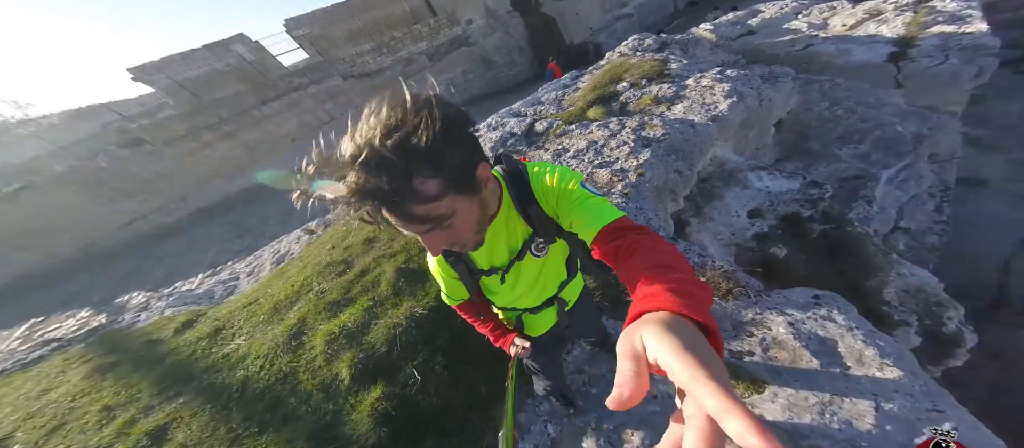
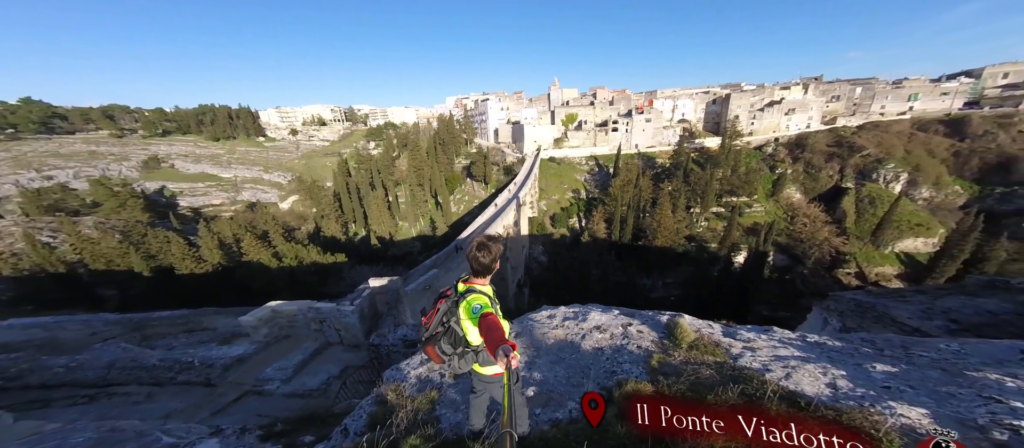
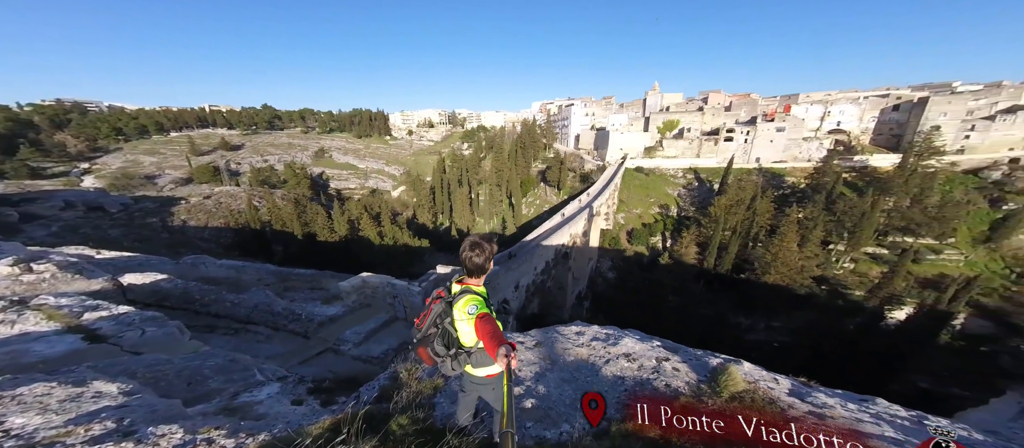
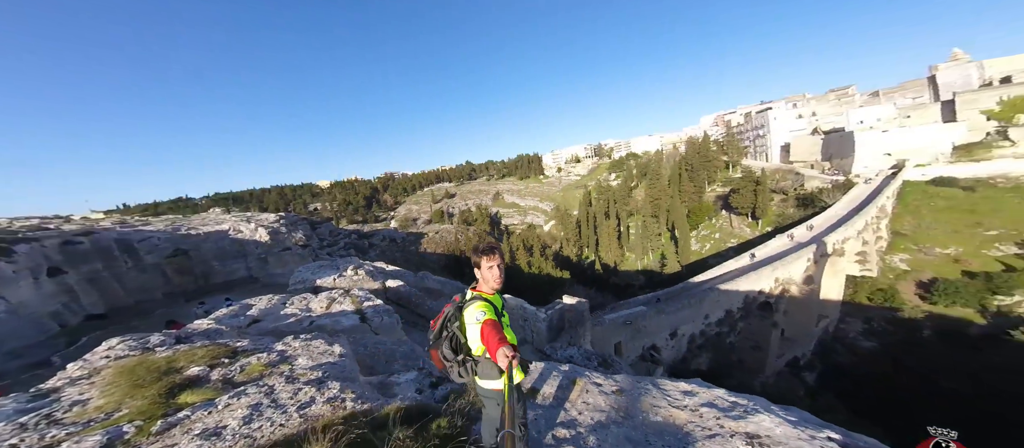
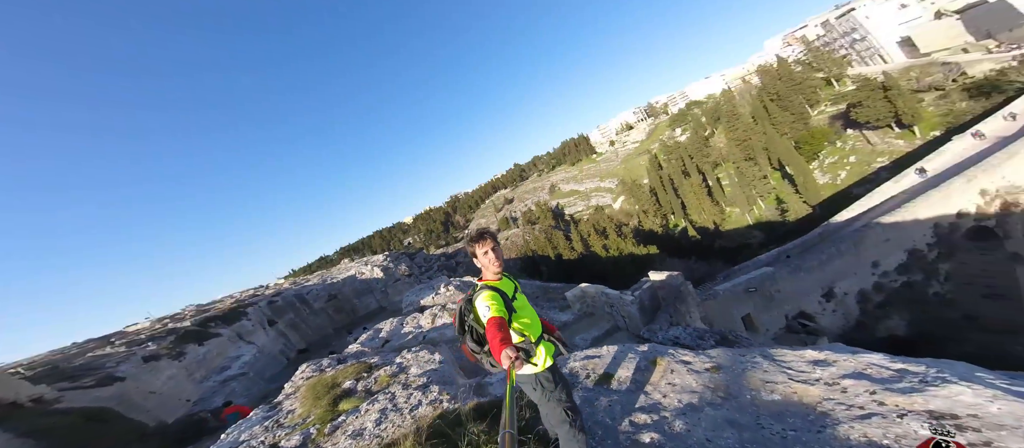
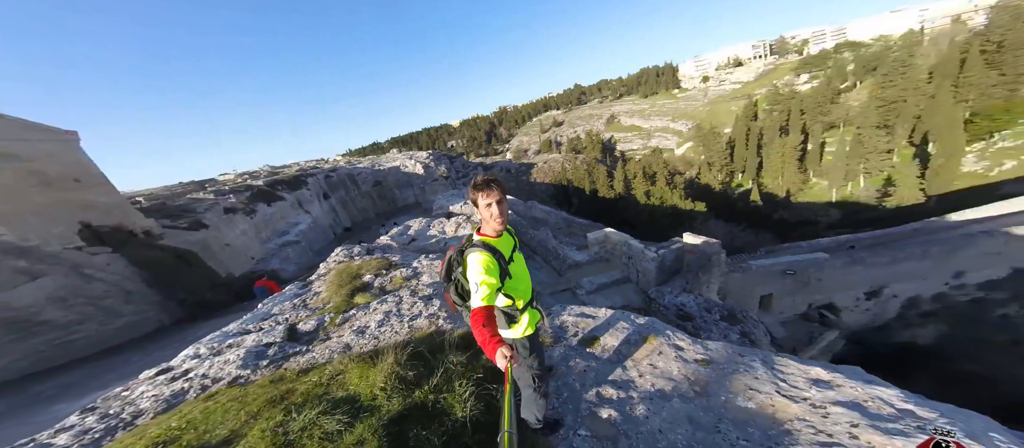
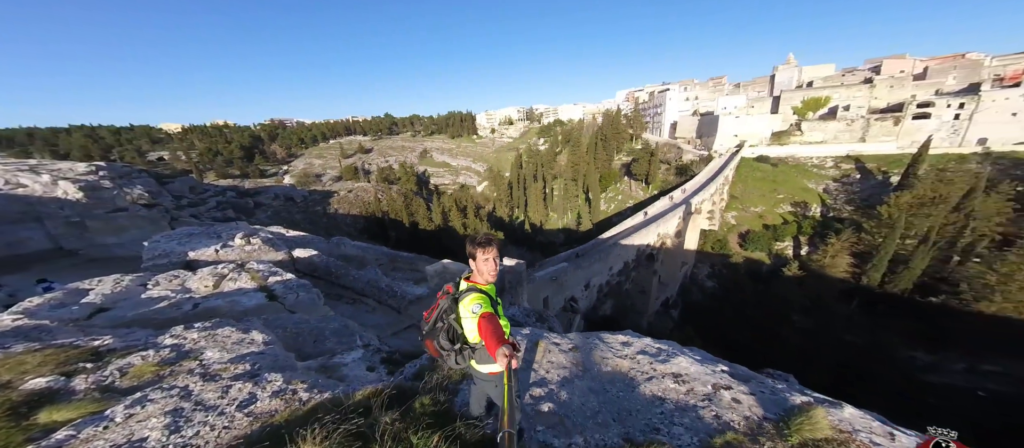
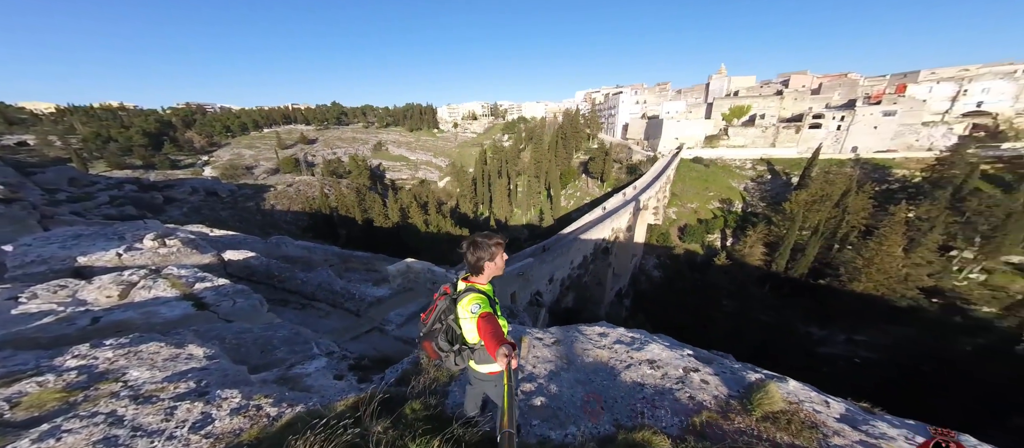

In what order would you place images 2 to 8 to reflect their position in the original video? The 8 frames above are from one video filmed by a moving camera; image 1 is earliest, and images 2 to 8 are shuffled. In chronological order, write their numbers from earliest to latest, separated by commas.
6, 5, 4, 7, 8, 3, 2
